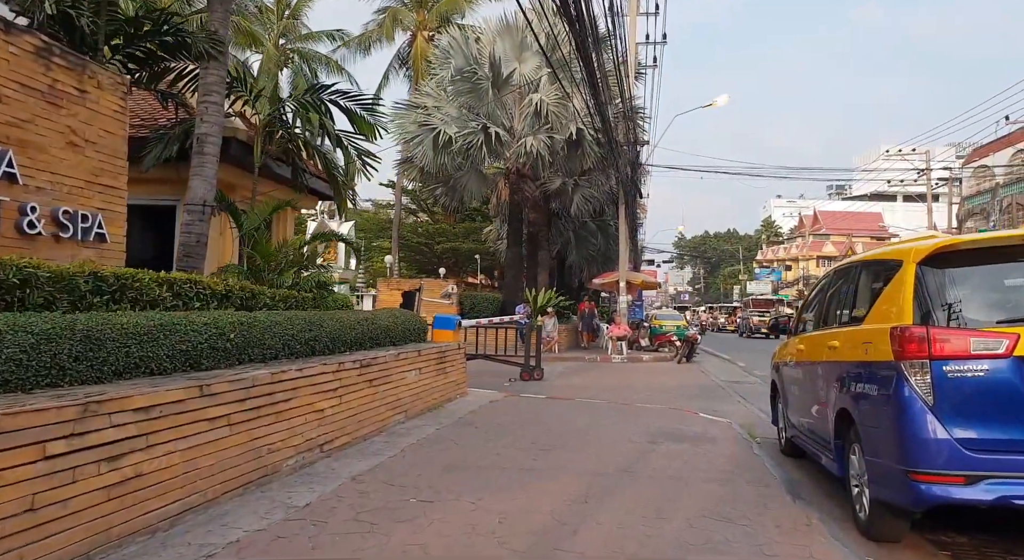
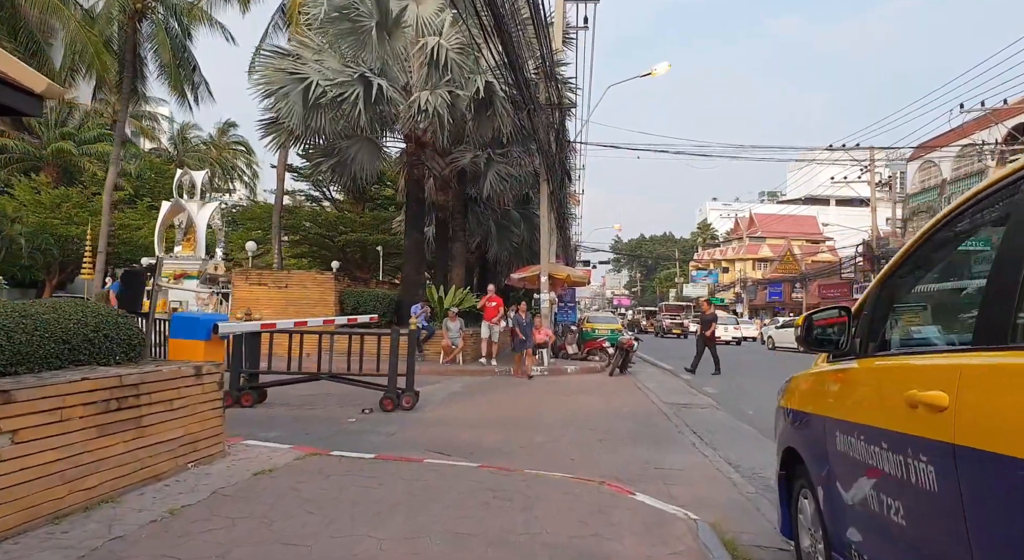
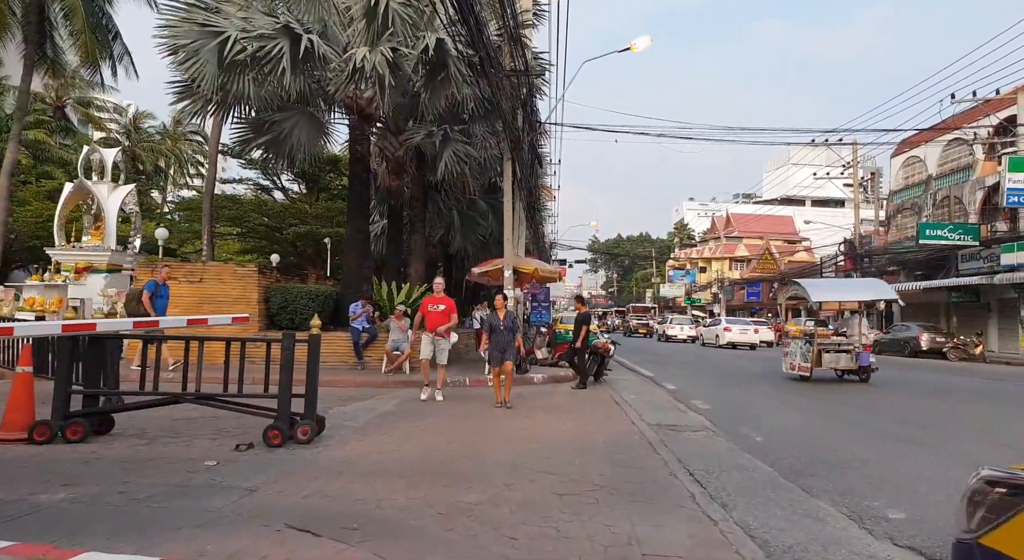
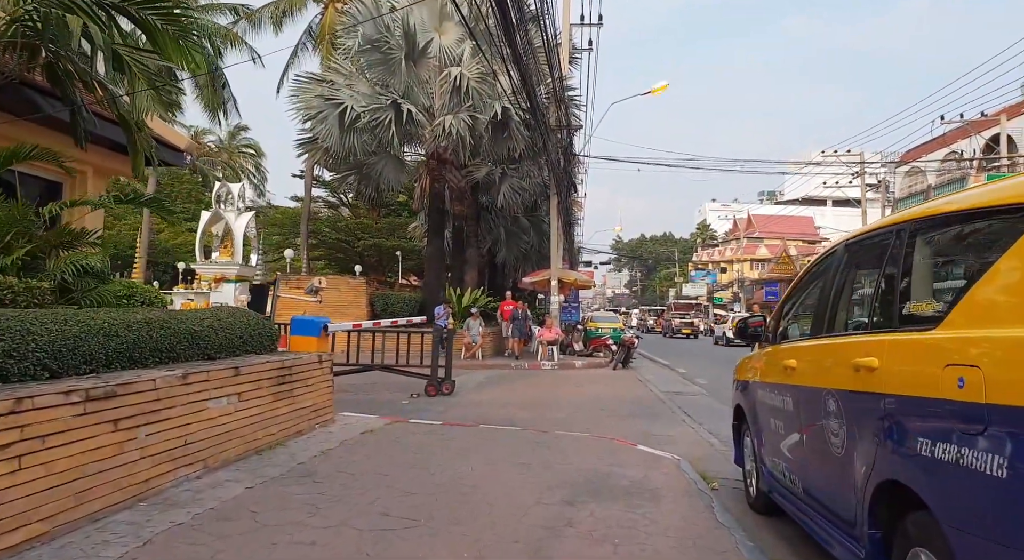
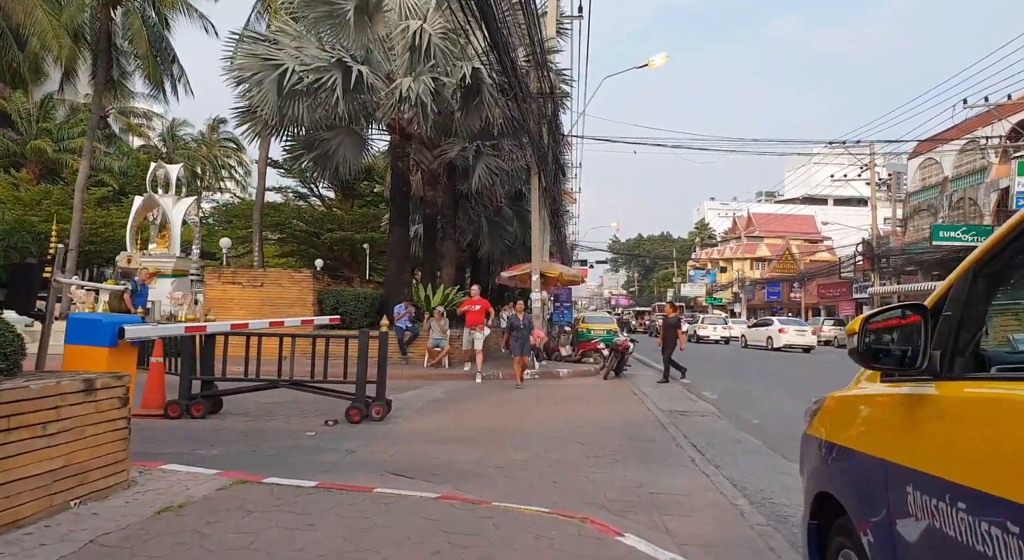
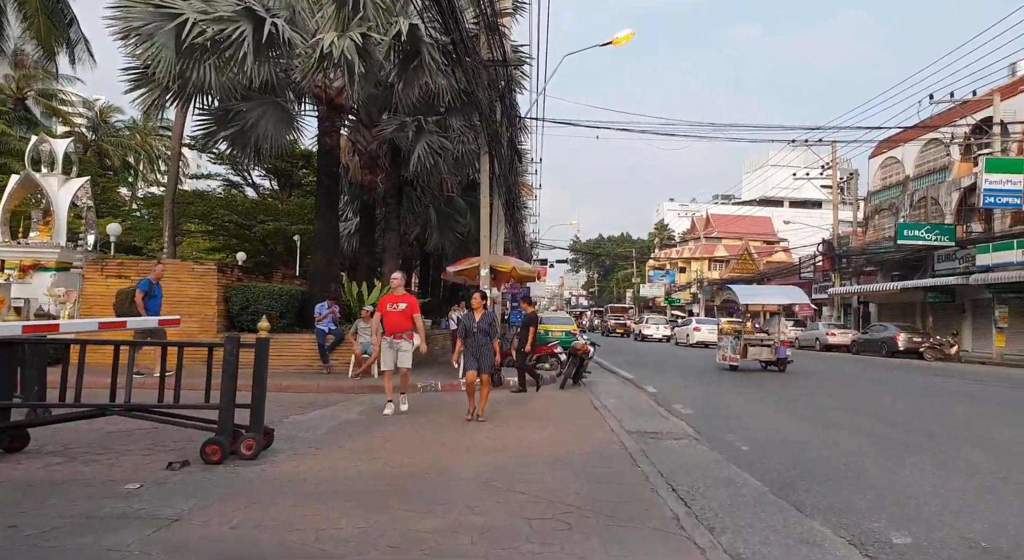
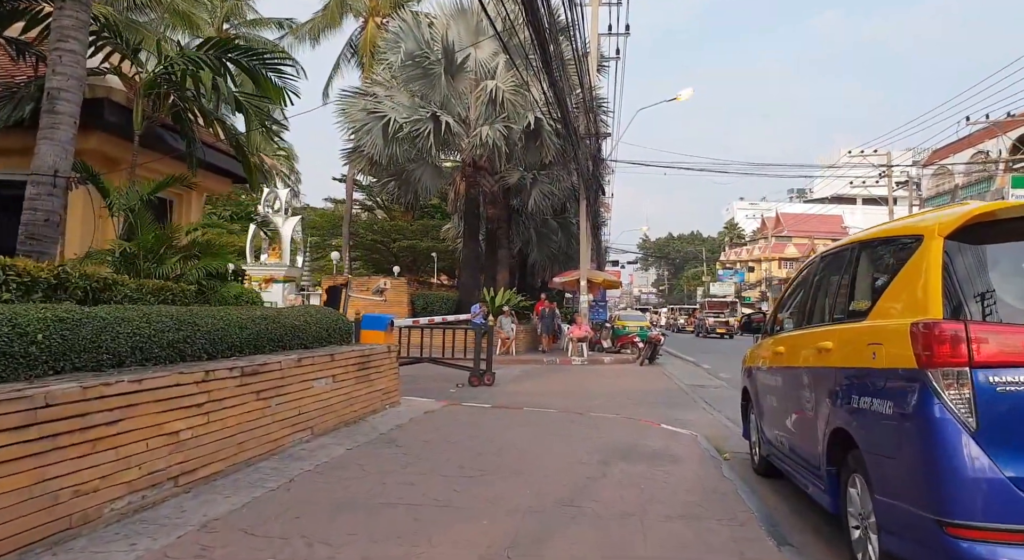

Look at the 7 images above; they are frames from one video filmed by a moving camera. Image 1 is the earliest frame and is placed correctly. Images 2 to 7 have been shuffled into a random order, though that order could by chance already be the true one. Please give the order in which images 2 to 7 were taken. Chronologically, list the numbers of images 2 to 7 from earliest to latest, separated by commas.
7, 4, 2, 5, 3, 6
